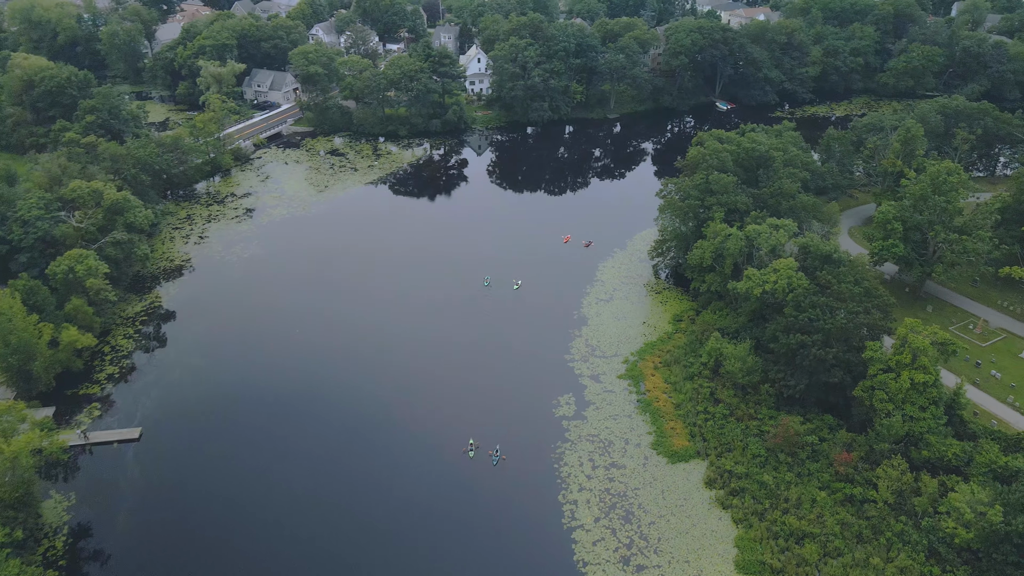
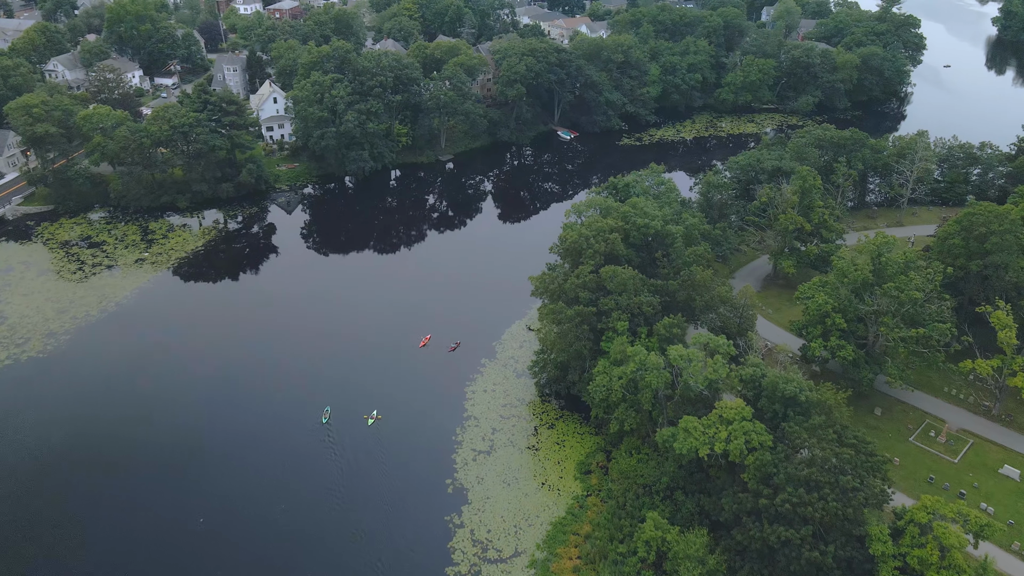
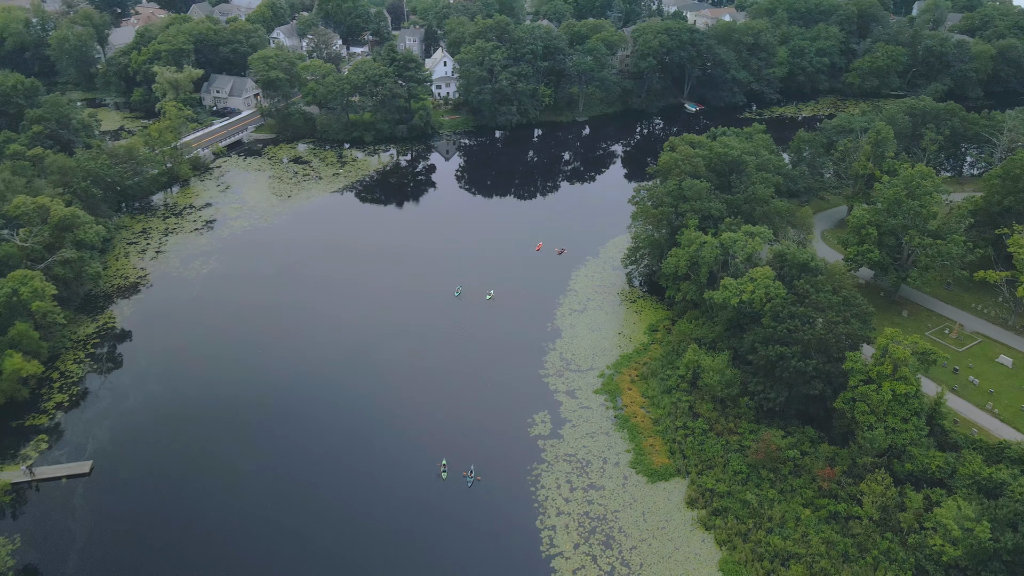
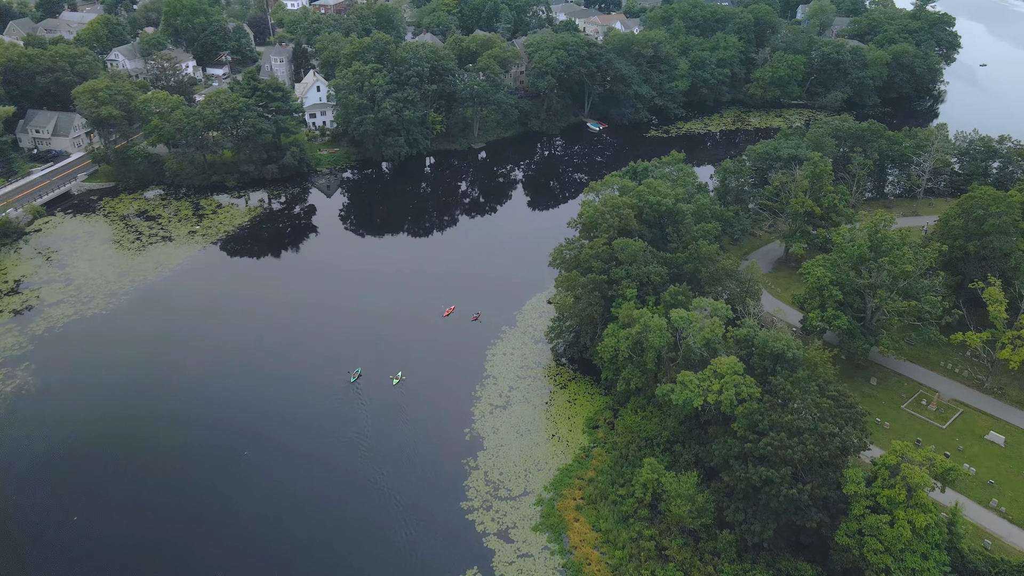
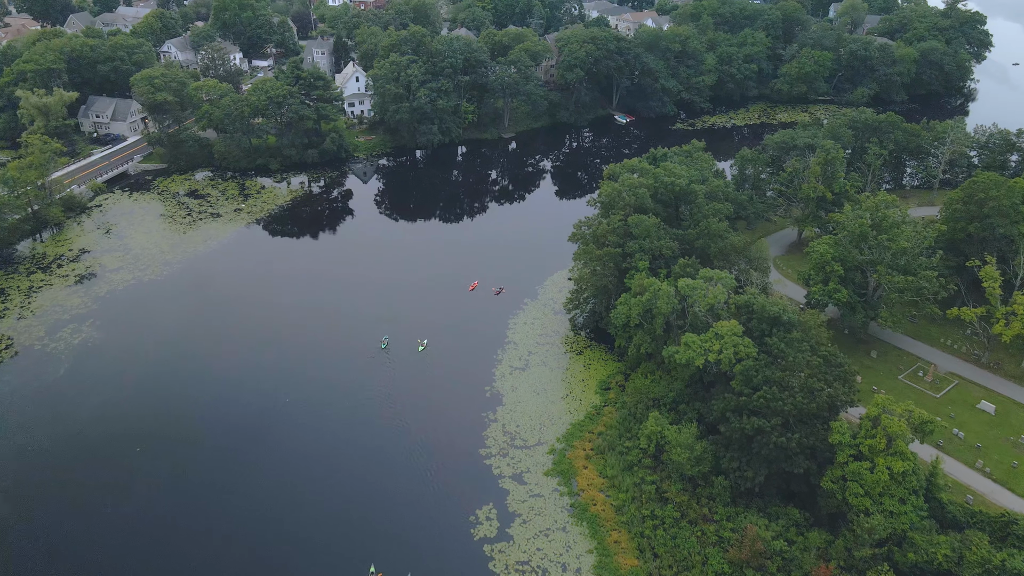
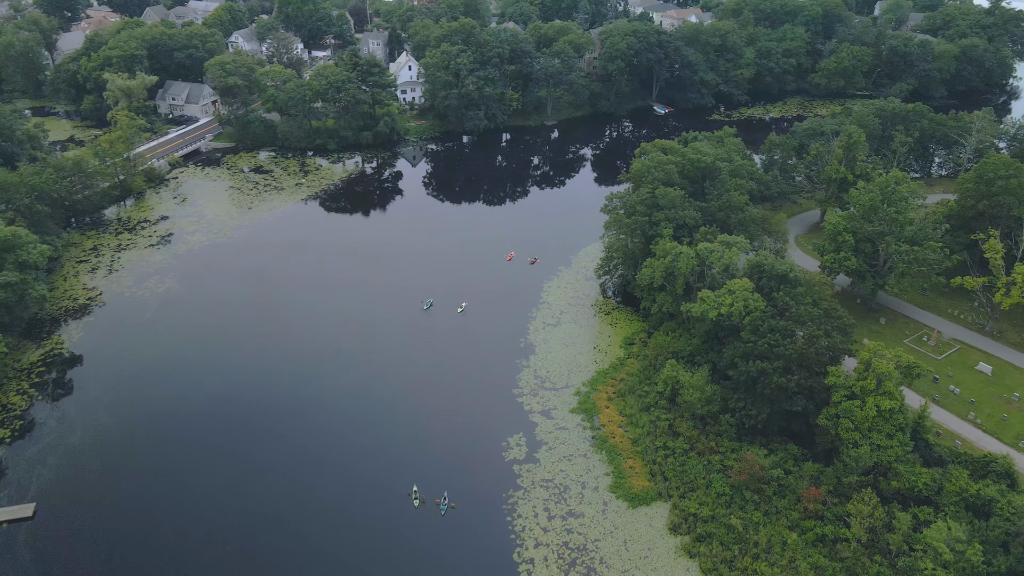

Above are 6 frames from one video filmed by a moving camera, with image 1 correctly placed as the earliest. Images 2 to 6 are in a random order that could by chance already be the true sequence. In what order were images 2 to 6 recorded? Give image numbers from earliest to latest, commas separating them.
3, 6, 5, 4, 2
